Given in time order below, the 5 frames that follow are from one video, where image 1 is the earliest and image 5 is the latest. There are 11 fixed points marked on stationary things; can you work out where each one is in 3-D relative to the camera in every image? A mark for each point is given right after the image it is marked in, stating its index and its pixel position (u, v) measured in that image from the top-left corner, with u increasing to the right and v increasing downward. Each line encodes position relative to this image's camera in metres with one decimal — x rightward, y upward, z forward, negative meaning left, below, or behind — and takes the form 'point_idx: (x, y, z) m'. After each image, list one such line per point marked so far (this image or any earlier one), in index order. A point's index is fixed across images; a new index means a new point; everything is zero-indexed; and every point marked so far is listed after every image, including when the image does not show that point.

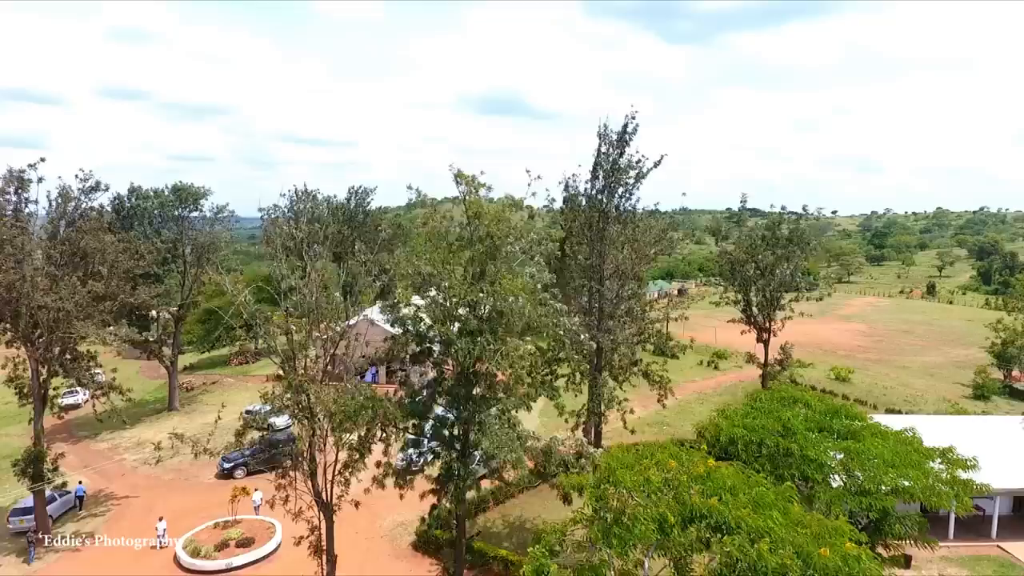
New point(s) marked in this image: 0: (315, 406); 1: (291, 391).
0: (-4.6, -2.9, +15.8) m
1: (-5.4, -2.7, +16.0) m
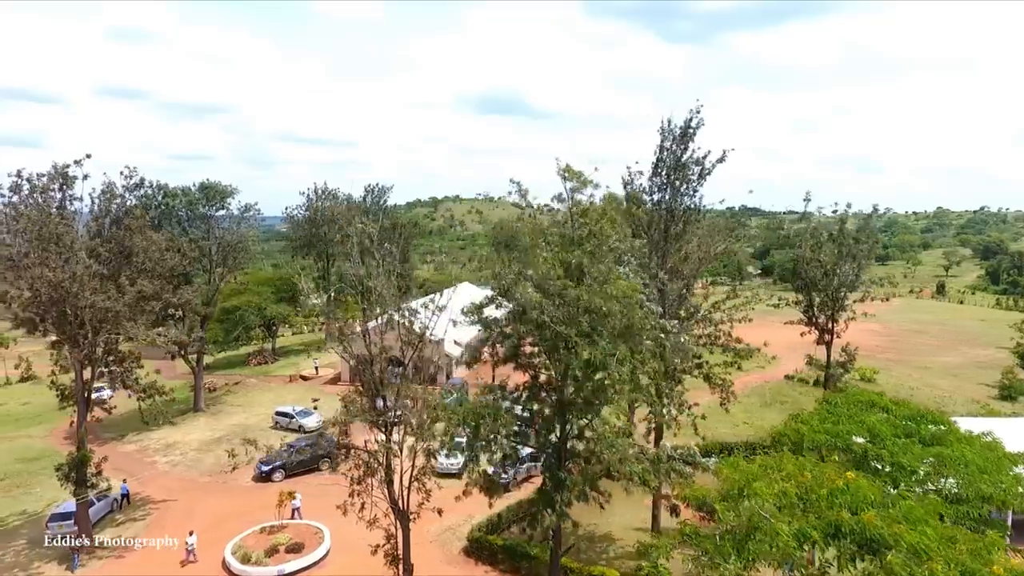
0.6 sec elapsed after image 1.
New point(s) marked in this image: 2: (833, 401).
0: (-2.6, -2.9, +15.2) m
1: (-3.4, -2.7, +15.4) m
2: (+9.7, -3.5, +19.1) m
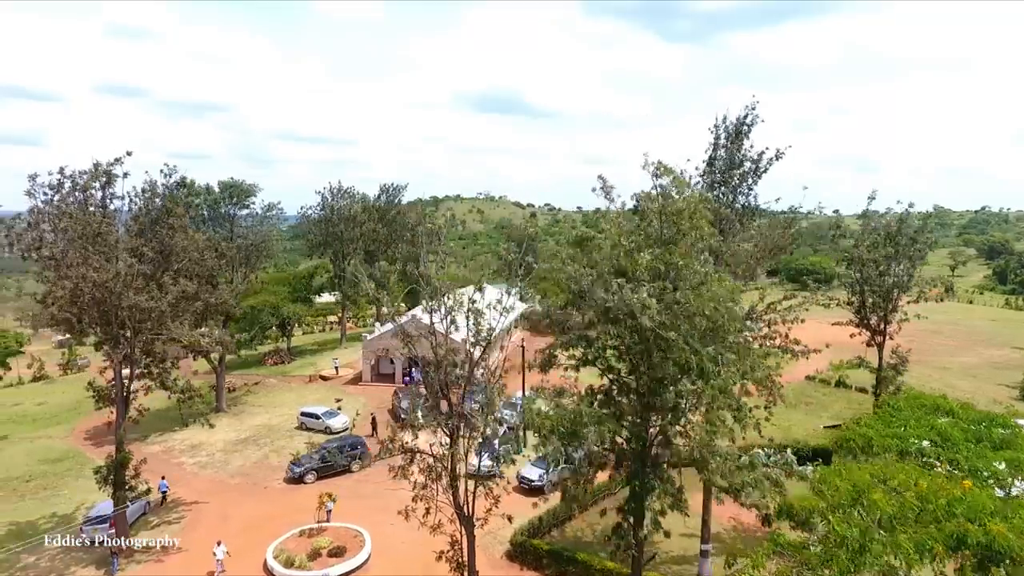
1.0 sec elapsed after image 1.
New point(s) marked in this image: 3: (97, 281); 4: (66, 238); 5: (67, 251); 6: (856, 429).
0: (-1.0, -2.9, +14.9) m
1: (-1.7, -2.7, +15.1) m
2: (+11.3, -3.5, +18.8) m
3: (-12.6, +0.2, +19.3) m
4: (-14.0, +1.6, +19.9) m
5: (-13.8, +1.1, +19.8) m
6: (+9.8, -4.0, +18.0) m
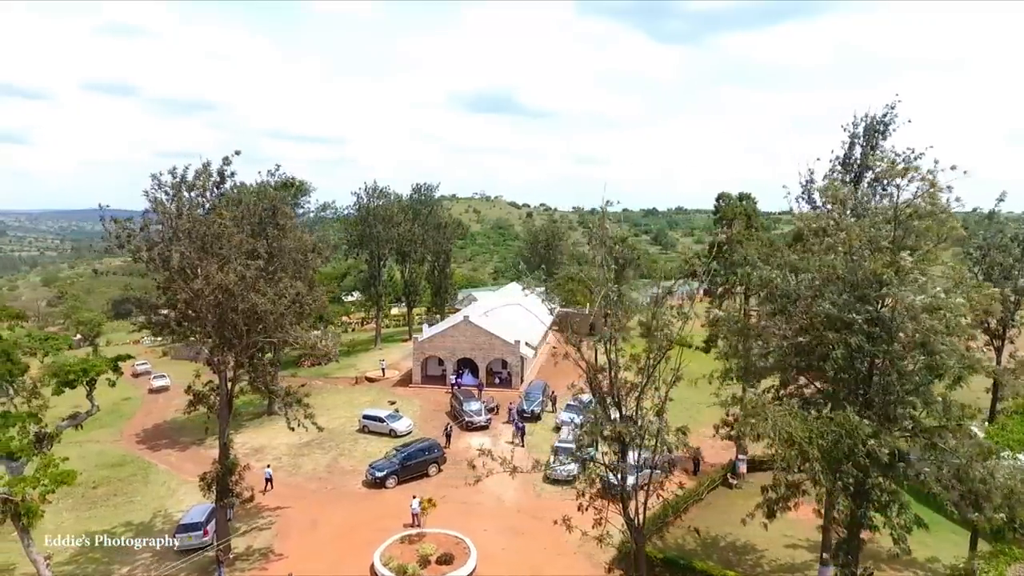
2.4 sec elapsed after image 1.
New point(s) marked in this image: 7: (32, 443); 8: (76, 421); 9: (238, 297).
0: (+3.0, -3.0, +14.4) m
1: (+2.3, -2.8, +14.6) m
2: (+15.3, -3.6, +18.5) m
3: (-8.6, +0.2, +18.7) m
4: (-10.0, +1.5, +19.4) m
5: (-9.9, +1.1, +19.2) m
6: (+13.7, -4.1, +17.6) m
7: (-13.6, -4.4, +17.9) m
8: (-13.2, -4.0, +19.1) m
9: (-8.4, -0.3, +19.4) m
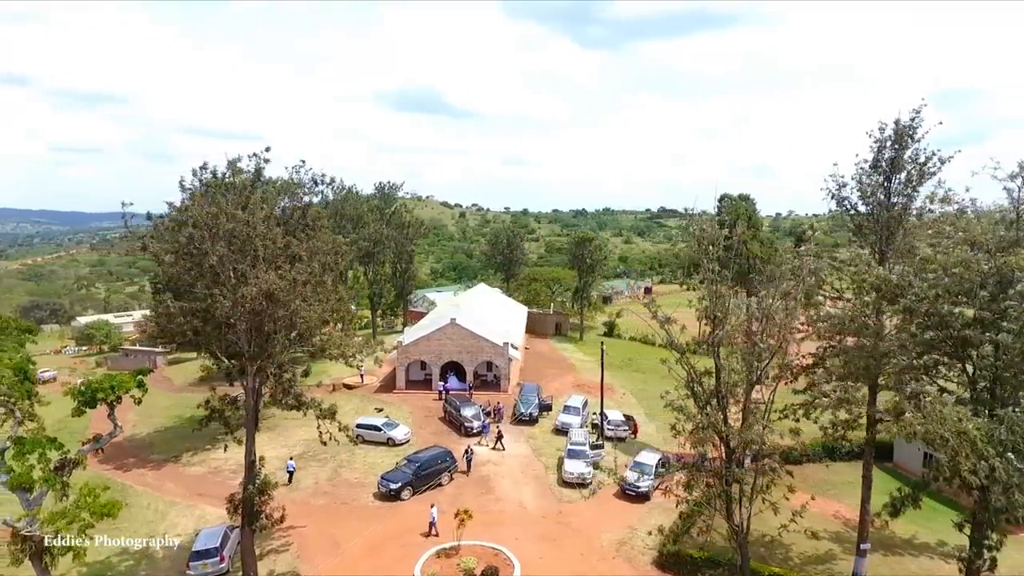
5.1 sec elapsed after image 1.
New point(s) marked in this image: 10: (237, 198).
0: (+5.4, -3.1, +14.3) m
1: (+4.5, -2.8, +14.4) m
2: (+17.1, -3.5, +19.6) m
3: (-6.7, 0.0, +17.3) m
4: (-8.2, +1.3, +17.7) m
5: (-8.1, +0.9, +17.6) m
6: (+15.6, -4.0, +18.6) m
7: (-11.6, -4.6, +16.0) m
8: (-11.3, -4.3, +17.2) m
9: (-6.6, -0.4, +18.0) m
10: (-8.2, +2.6, +19.0) m
